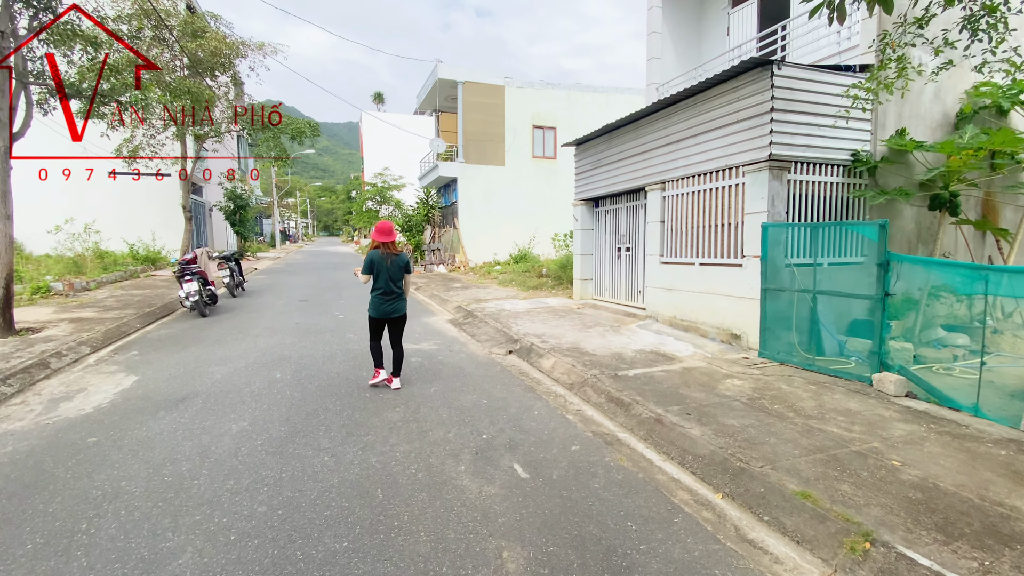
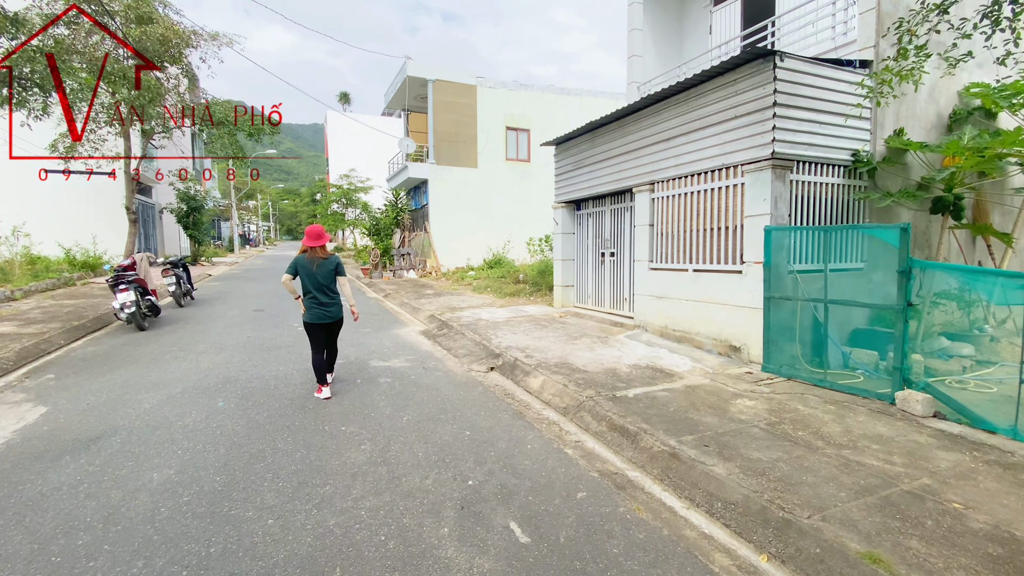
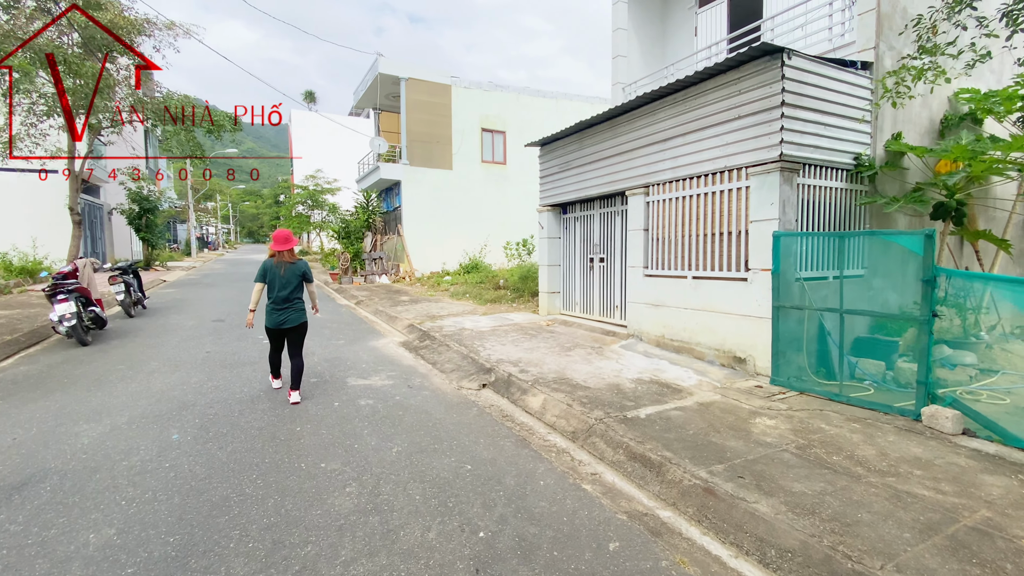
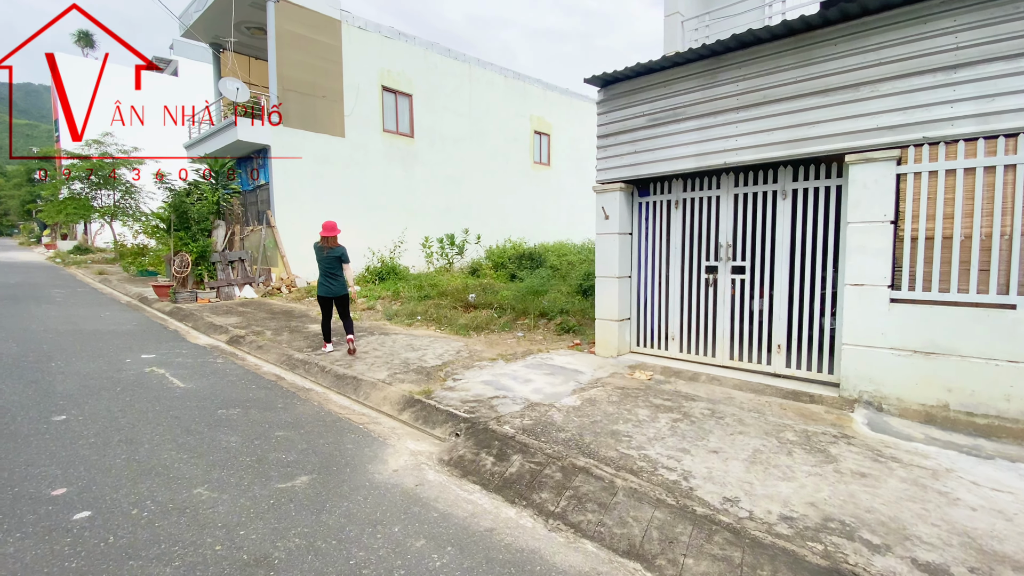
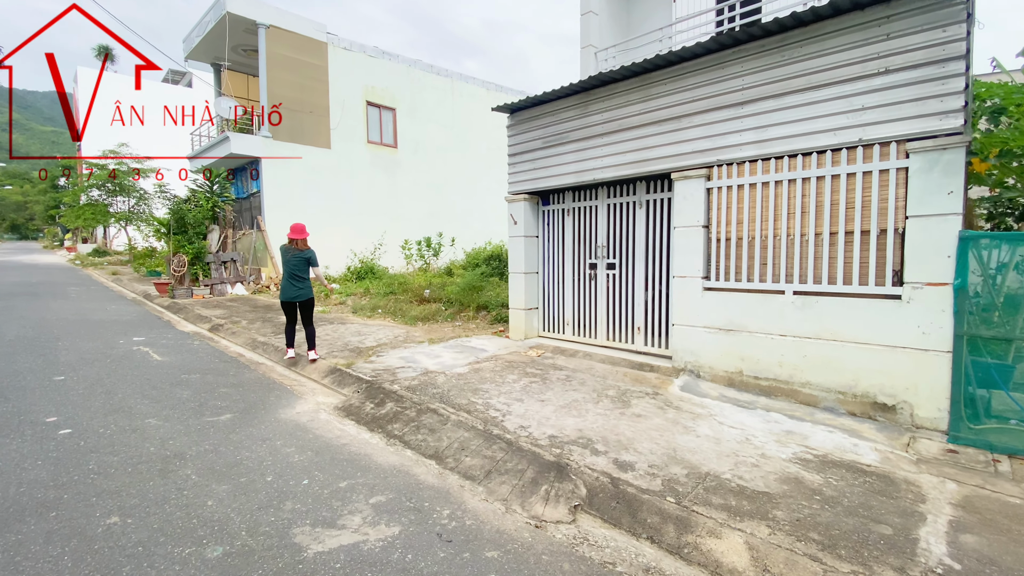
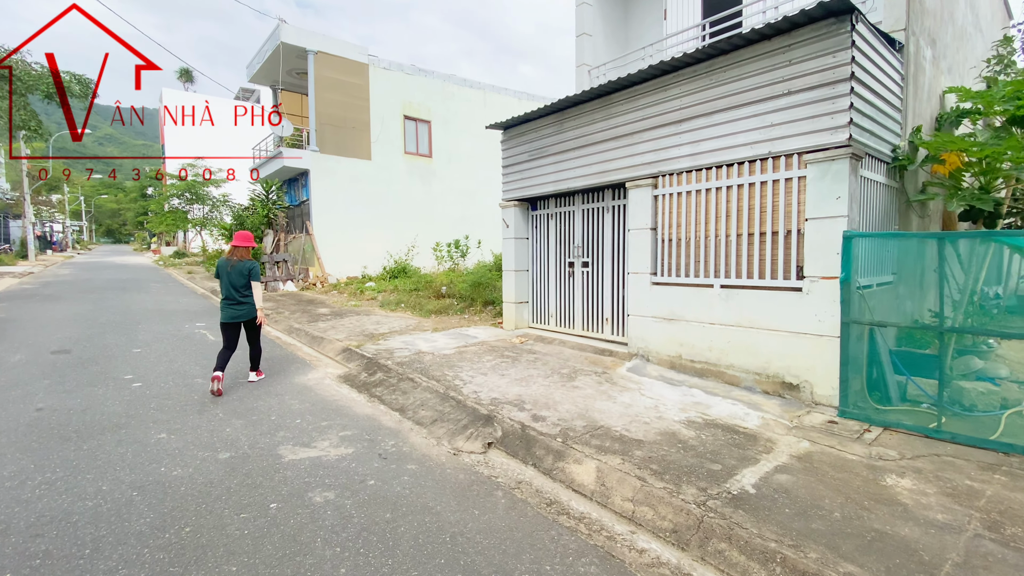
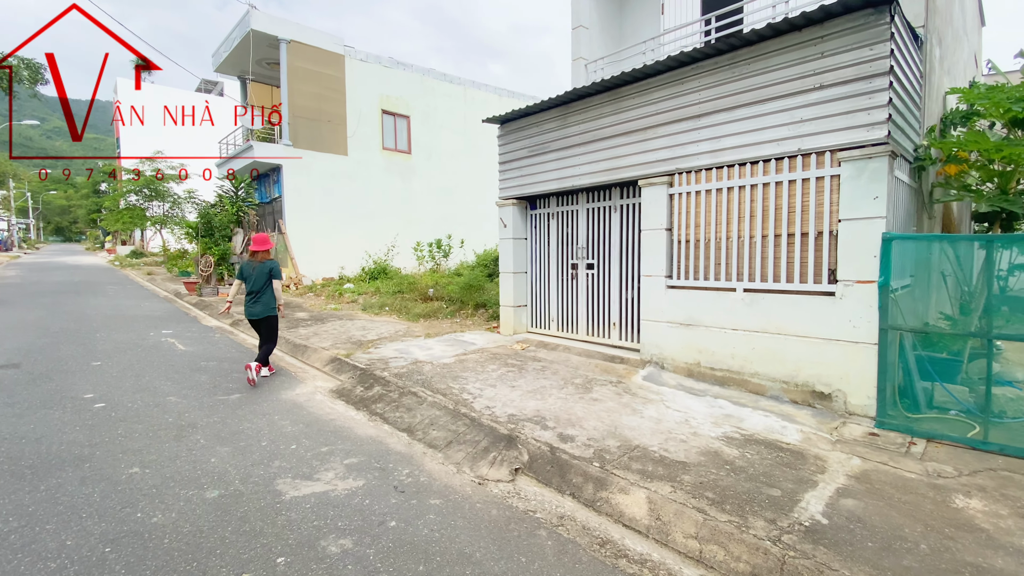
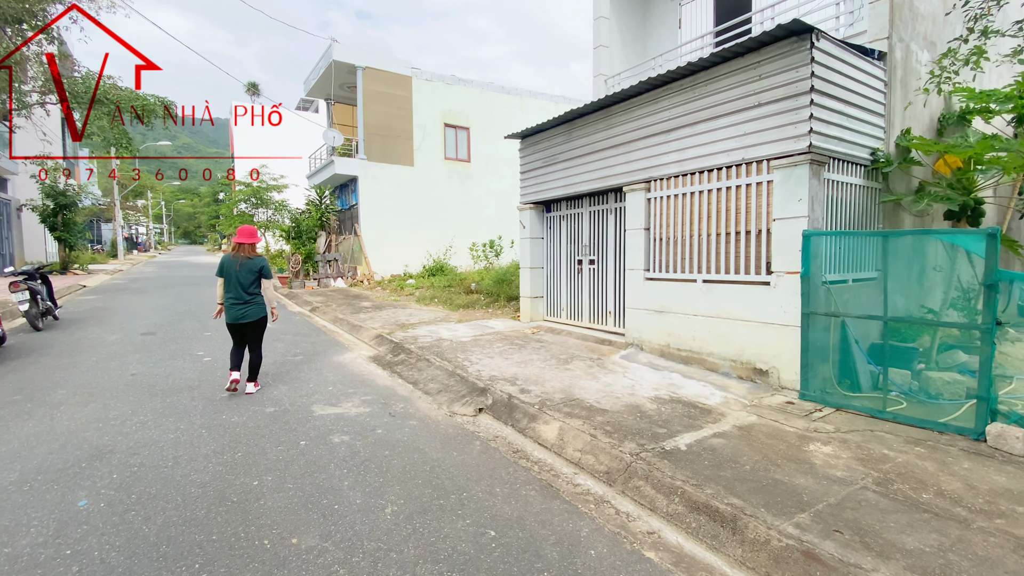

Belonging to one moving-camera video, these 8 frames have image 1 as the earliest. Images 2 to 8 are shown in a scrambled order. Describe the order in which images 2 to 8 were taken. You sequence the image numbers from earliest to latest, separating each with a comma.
2, 3, 8, 6, 7, 5, 4
